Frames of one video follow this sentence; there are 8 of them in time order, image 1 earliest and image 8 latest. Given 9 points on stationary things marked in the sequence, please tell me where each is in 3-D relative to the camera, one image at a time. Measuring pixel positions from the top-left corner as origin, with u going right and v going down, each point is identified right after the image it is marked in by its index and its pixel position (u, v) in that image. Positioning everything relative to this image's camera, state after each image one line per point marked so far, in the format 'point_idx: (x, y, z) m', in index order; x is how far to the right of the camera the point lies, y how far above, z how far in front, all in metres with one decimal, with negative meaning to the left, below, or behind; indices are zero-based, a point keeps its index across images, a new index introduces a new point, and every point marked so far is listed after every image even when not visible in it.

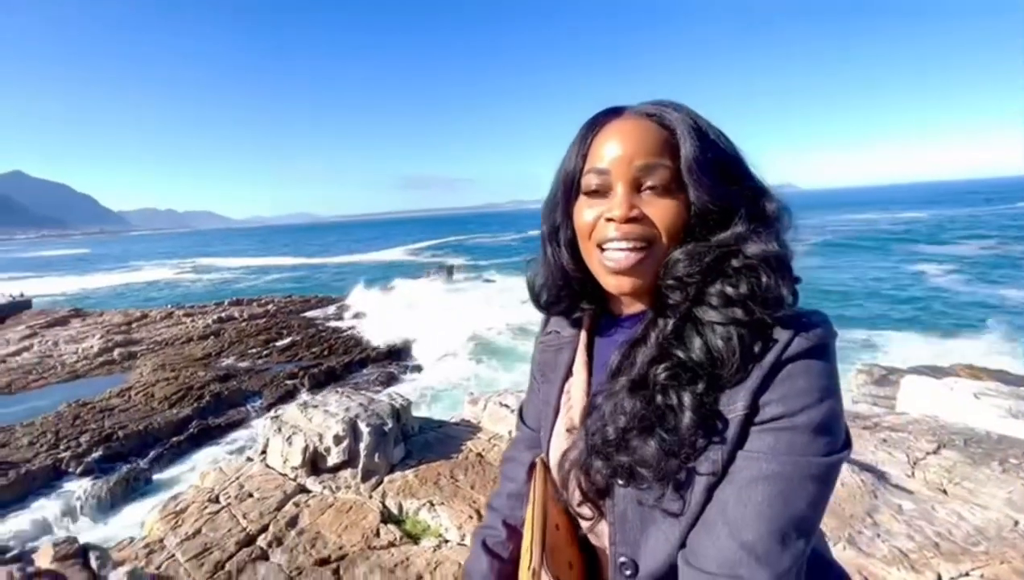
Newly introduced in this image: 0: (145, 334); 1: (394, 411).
0: (-15.8, -2.1, +19.7) m
1: (-1.3, -1.4, +5.4) m
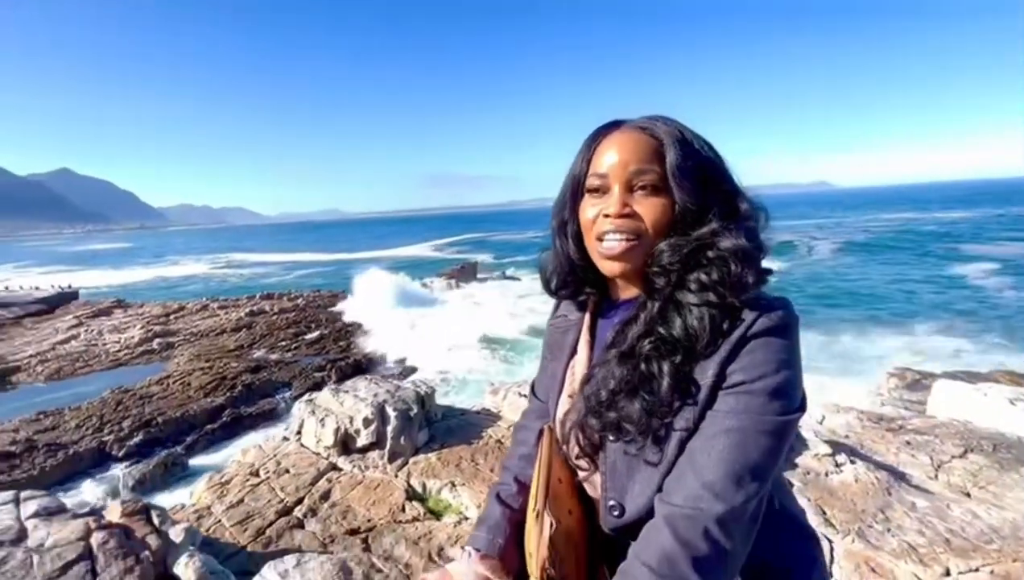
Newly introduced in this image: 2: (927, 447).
0: (-14.8, -1.8, +20.8) m
1: (-1.1, -1.3, +5.7) m
2: (+7.5, -2.9, +8.5) m
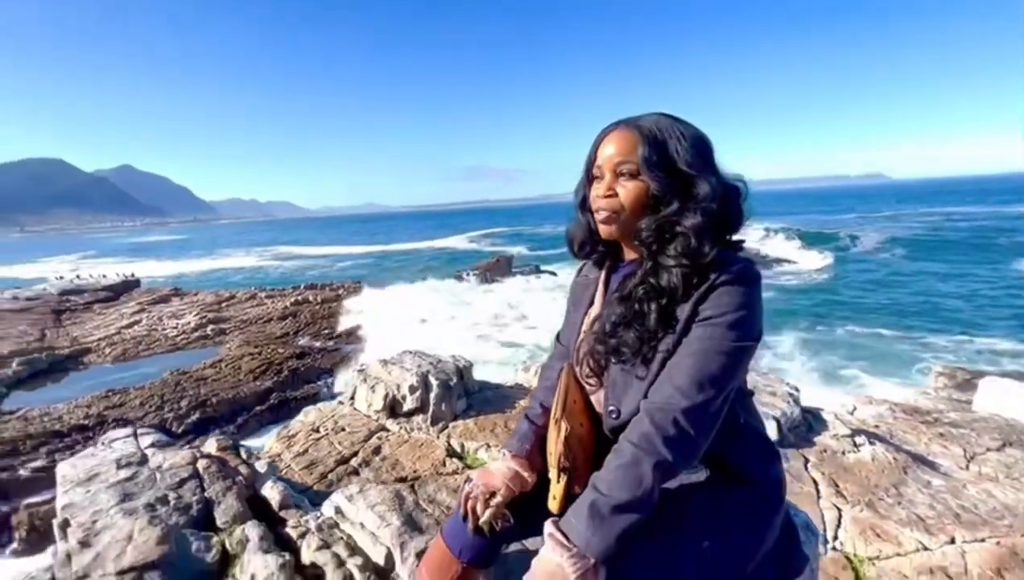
0: (-13.3, -1.2, +22.3) m
1: (-0.7, -1.1, +6.3) m
2: (+8.1, -2.7, +8.5) m
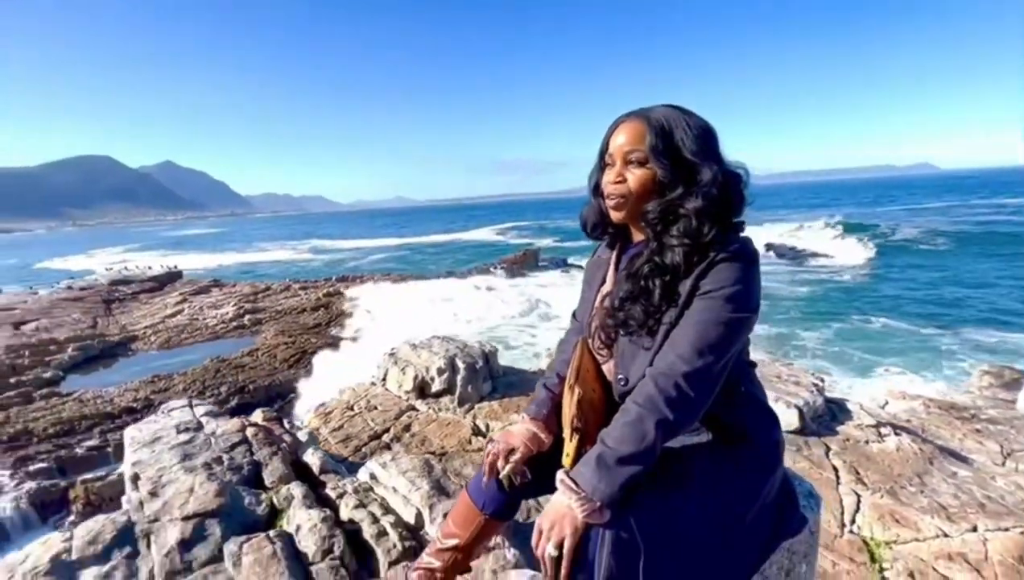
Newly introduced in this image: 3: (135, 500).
0: (-12.0, -0.7, +23.3) m
1: (-0.4, -0.9, +6.5) m
2: (+8.5, -2.6, +8.3) m
3: (-2.6, -1.5, +3.3) m
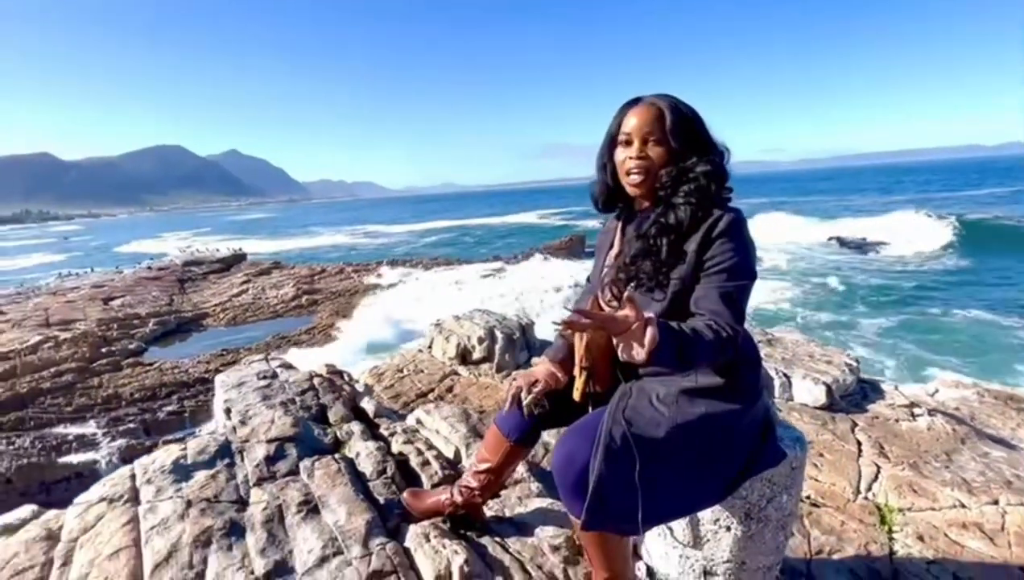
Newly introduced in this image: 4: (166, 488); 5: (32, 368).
0: (-9.8, +0.3, +24.8) m
1: (+0.1, -0.5, +7.0) m
2: (+9.1, -2.3, +7.9) m
3: (-2.4, -1.2, +4.0) m
4: (-2.3, -1.3, +3.2) m
5: (-13.9, -2.4, +13.3) m
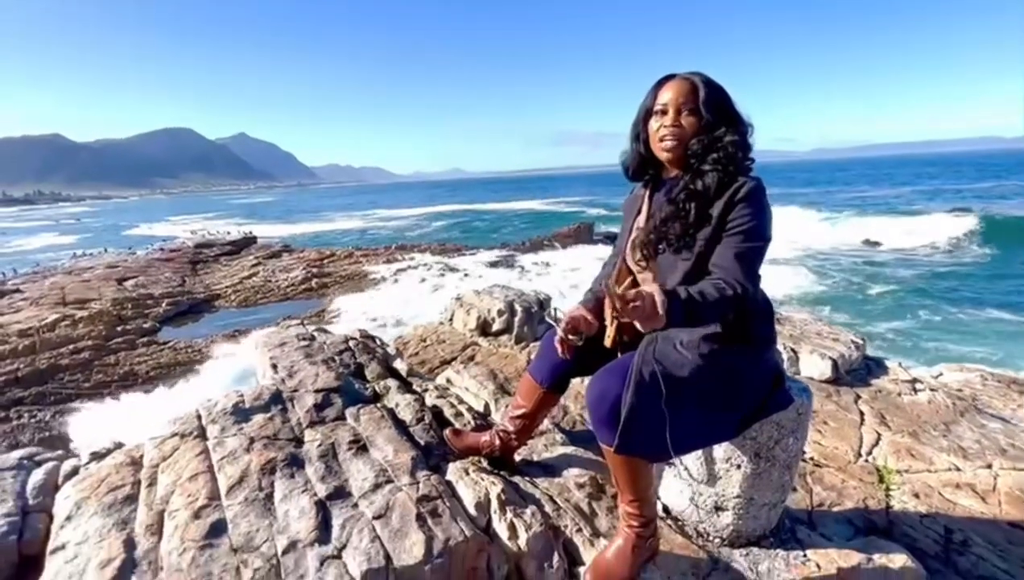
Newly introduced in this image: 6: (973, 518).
0: (-9.3, +1.3, +25.2) m
1: (+0.4, -0.2, +7.3) m
2: (+9.4, -2.0, +8.2) m
3: (-2.2, -0.8, +4.4) m
4: (-2.1, -1.0, +3.6) m
5: (-13.5, -1.6, +13.8) m
6: (+4.2, -2.1, +4.3) m
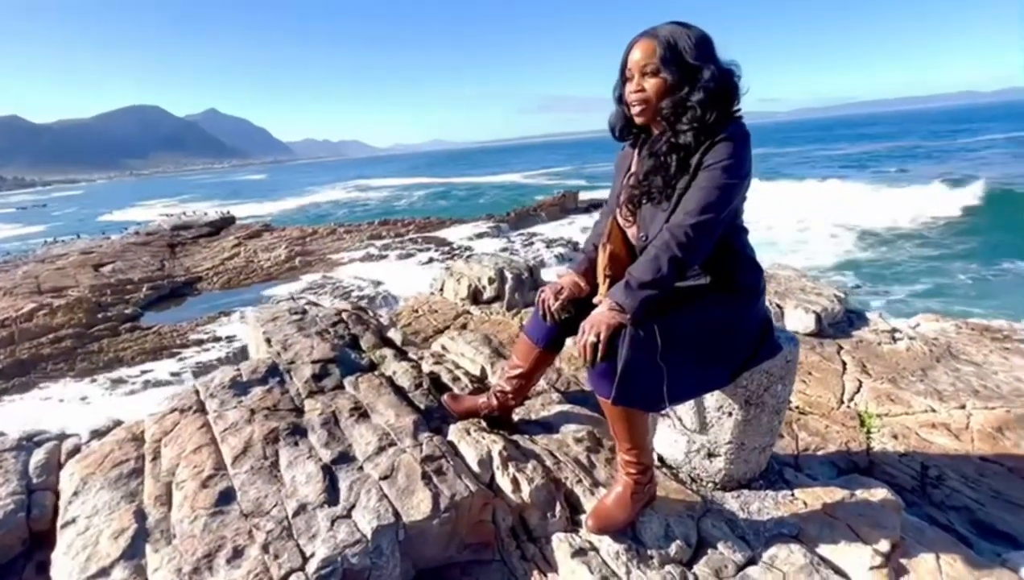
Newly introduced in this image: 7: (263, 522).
0: (-10.0, +2.5, +24.8) m
1: (+0.3, +0.3, +7.4) m
2: (+9.2, -1.1, +8.5) m
3: (-2.2, -0.6, +4.4) m
4: (-2.1, -0.8, +3.6) m
5: (-13.8, -1.2, +13.5) m
6: (+4.2, -1.6, +4.6) m
7: (-1.4, -1.3, +2.7) m
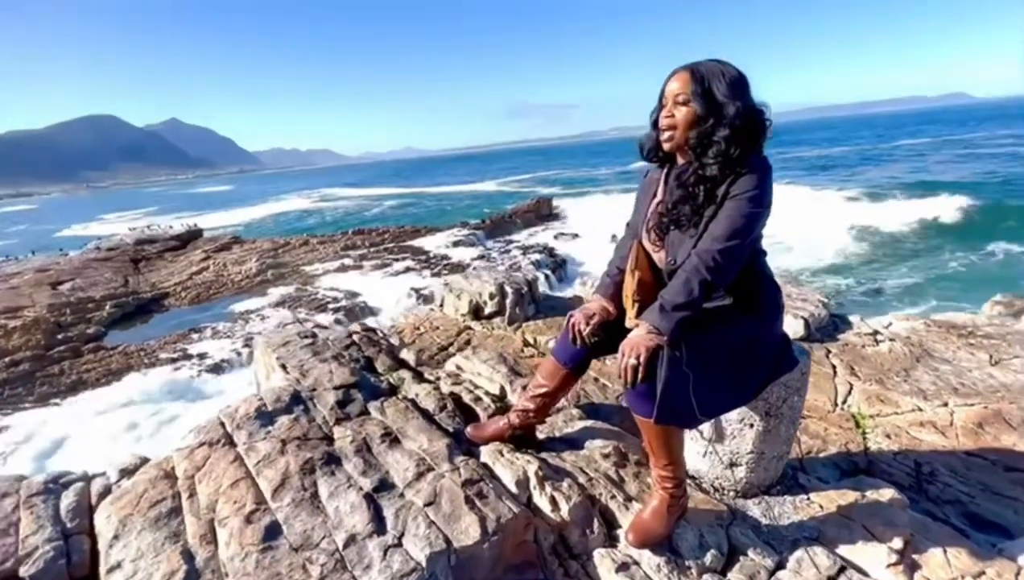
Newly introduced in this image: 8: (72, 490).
0: (-11.0, +1.8, +24.4) m
1: (+0.2, +0.1, +7.5) m
2: (+9.2, -1.1, +9.1) m
3: (-2.1, -0.8, +4.4) m
4: (-1.9, -1.1, +3.6) m
5: (-14.1, -1.9, +12.9) m
6: (+4.4, -1.7, +4.9) m
7: (-1.1, -1.5, +2.7) m
8: (-2.9, -1.3, +3.2) m
